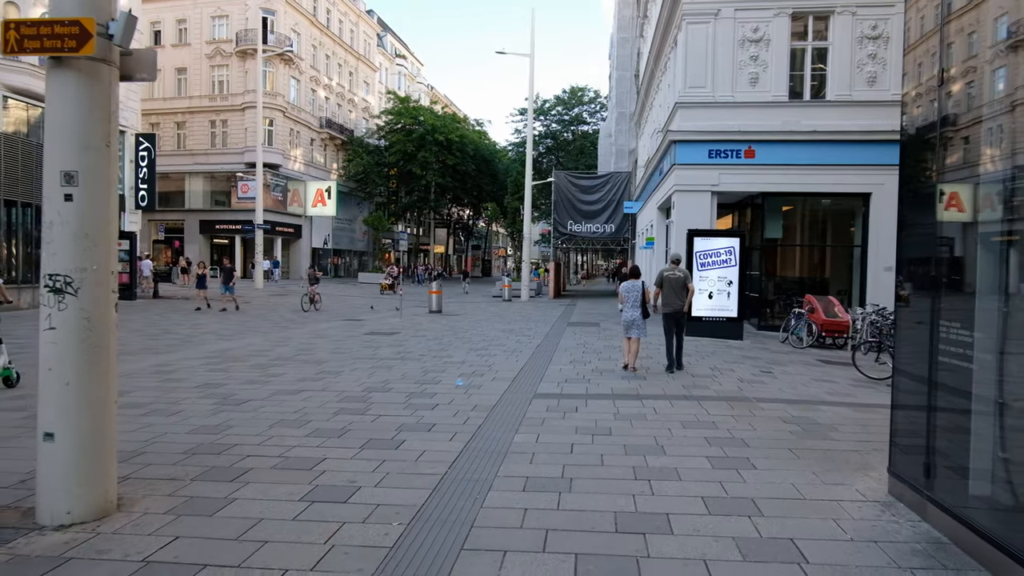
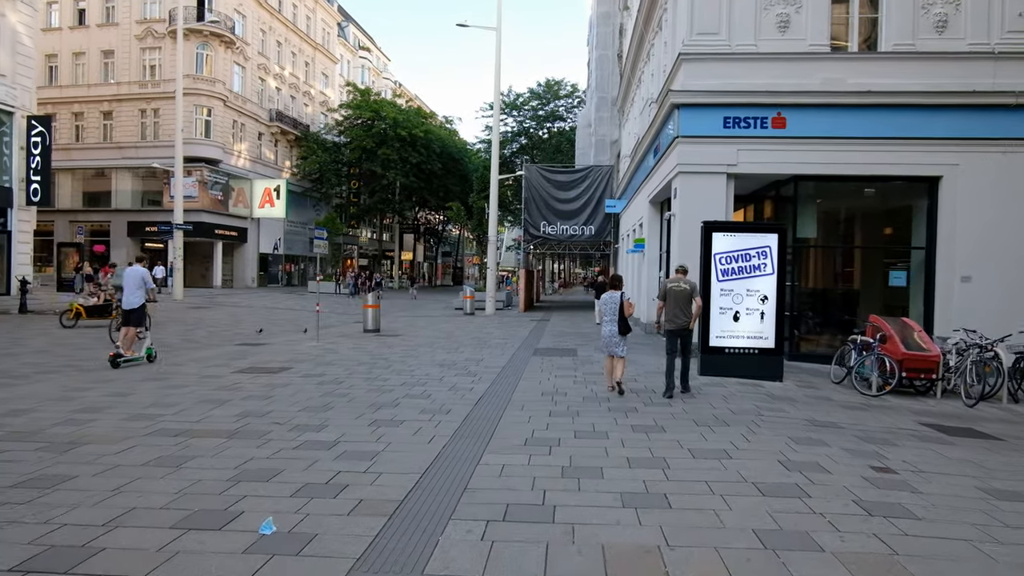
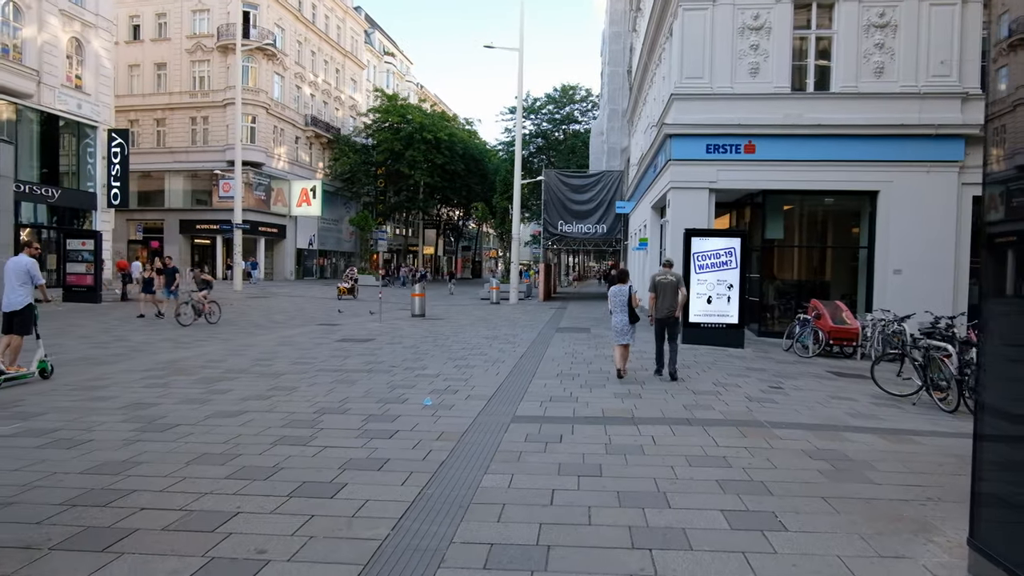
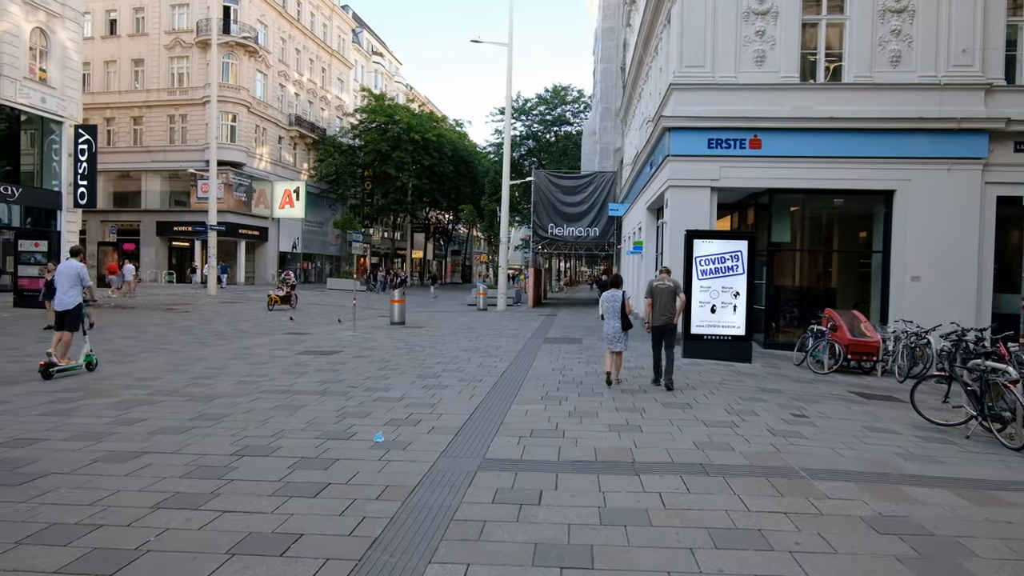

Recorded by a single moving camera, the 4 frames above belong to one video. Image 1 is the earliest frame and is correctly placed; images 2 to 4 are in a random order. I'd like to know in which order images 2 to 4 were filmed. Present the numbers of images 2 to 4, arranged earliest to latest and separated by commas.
3, 4, 2
